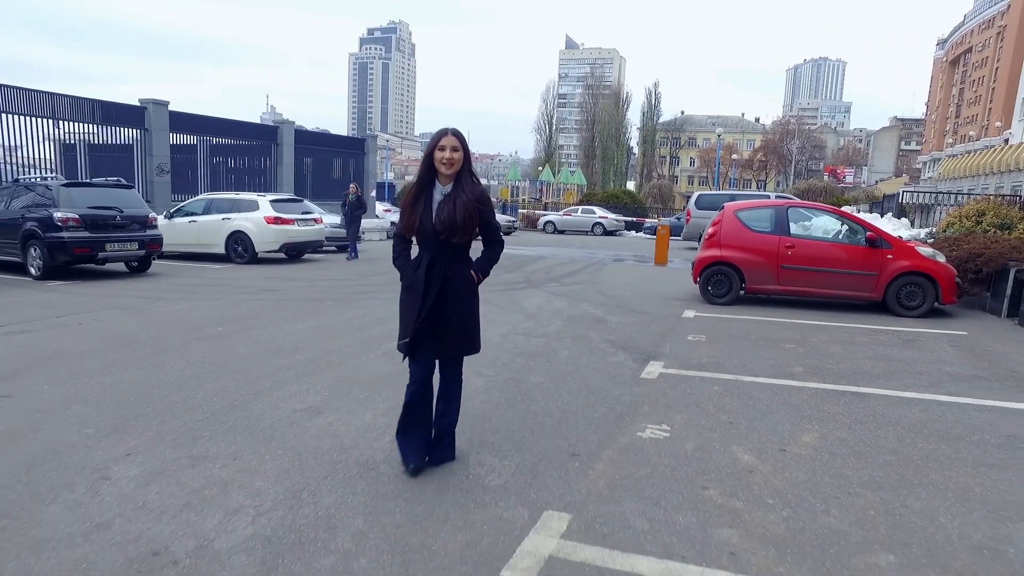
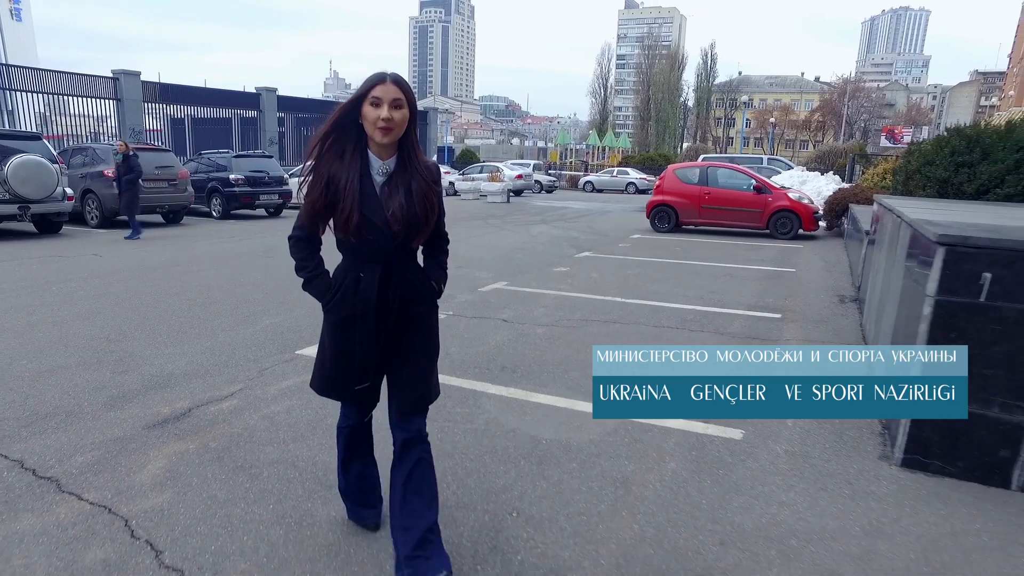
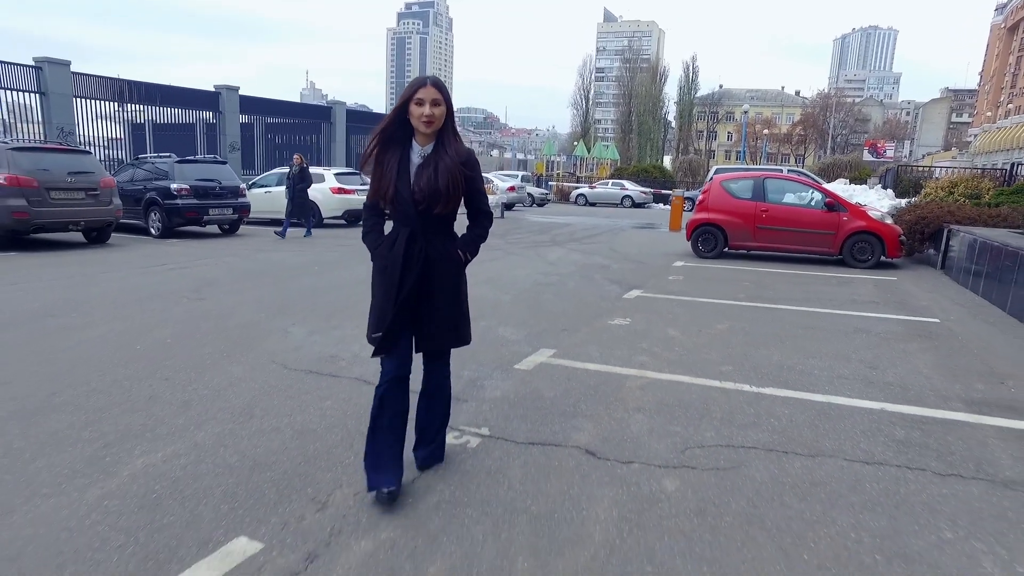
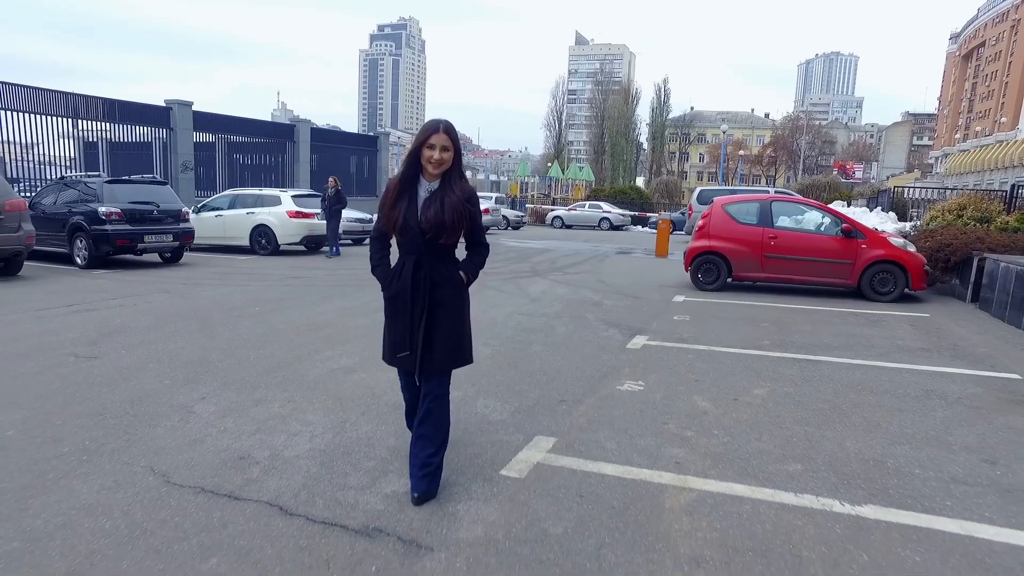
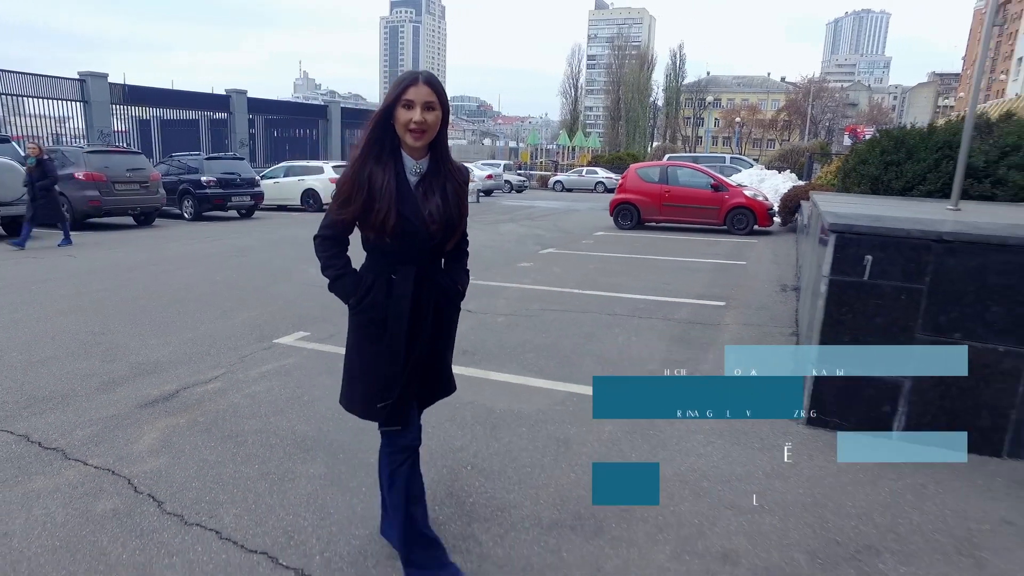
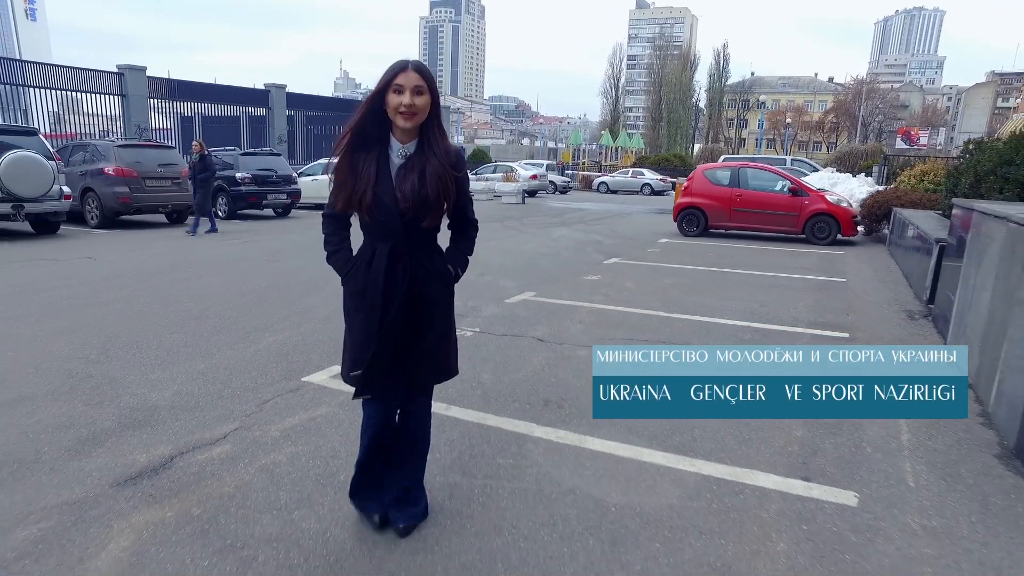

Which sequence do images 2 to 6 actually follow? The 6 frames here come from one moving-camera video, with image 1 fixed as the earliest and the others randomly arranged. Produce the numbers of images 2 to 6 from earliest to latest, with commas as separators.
4, 3, 6, 2, 5
